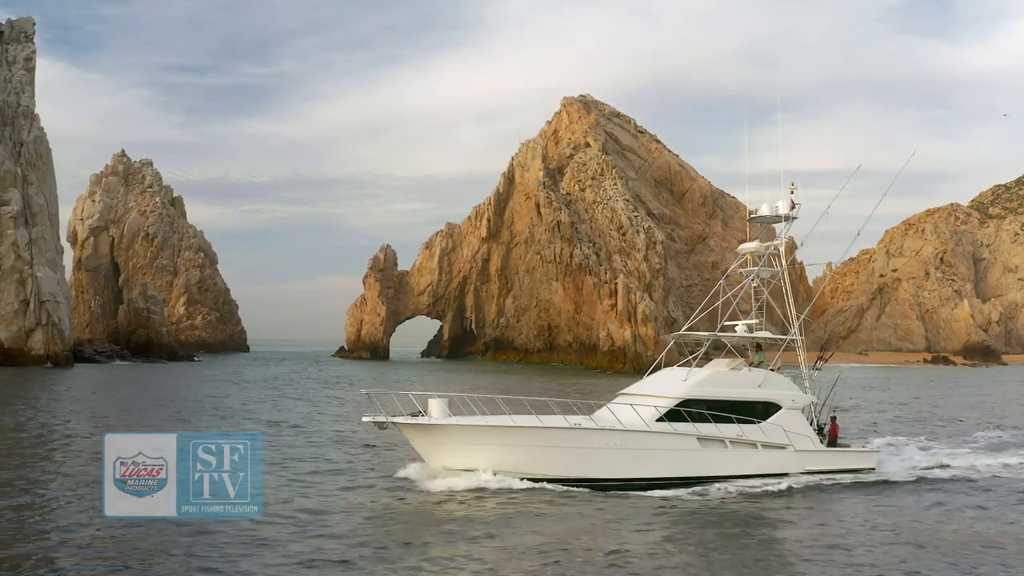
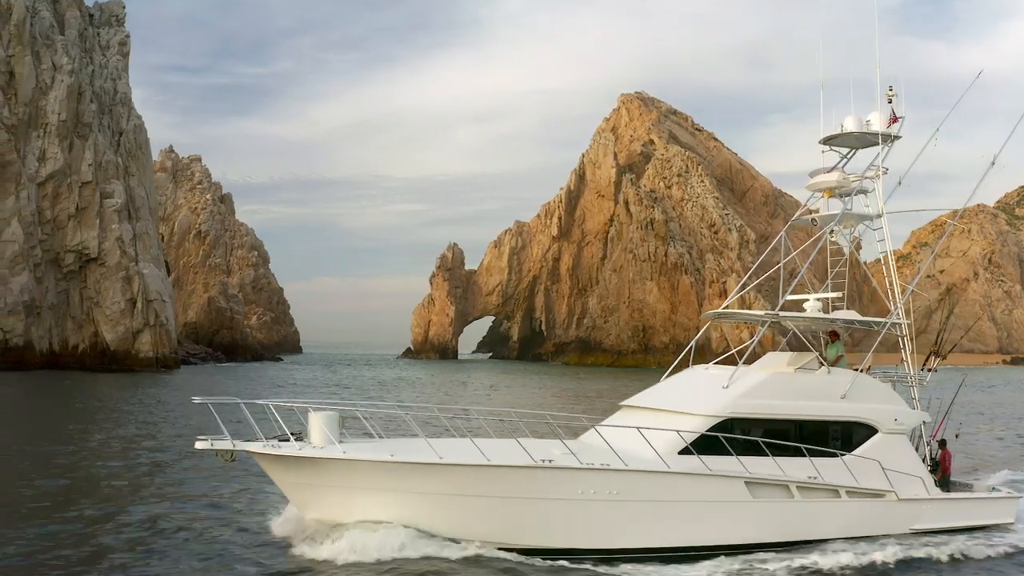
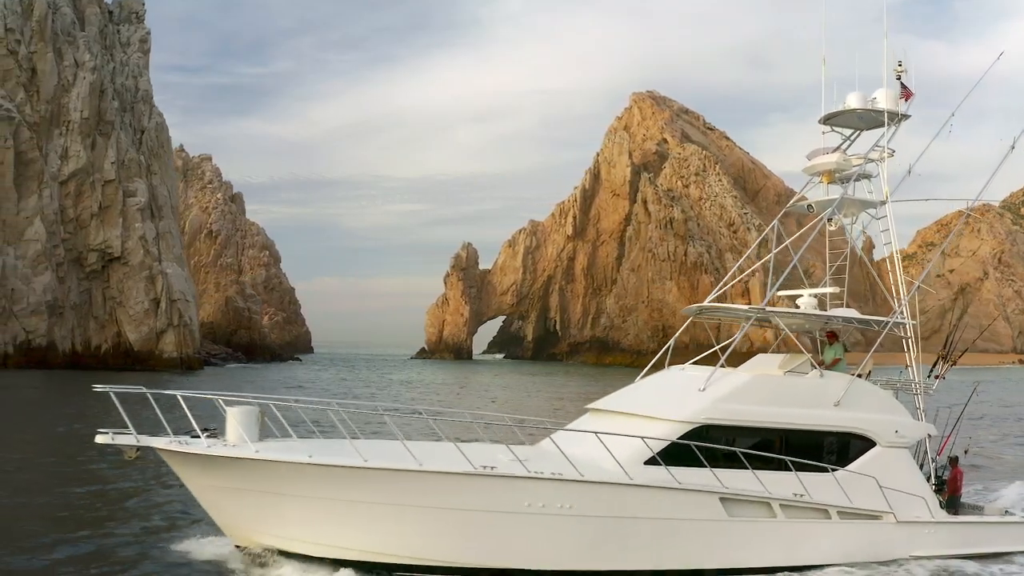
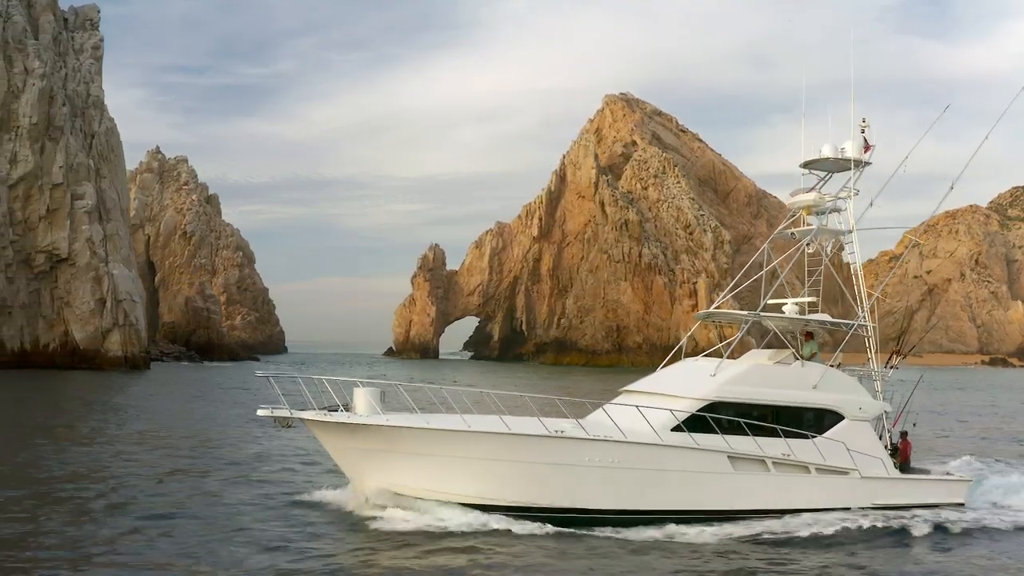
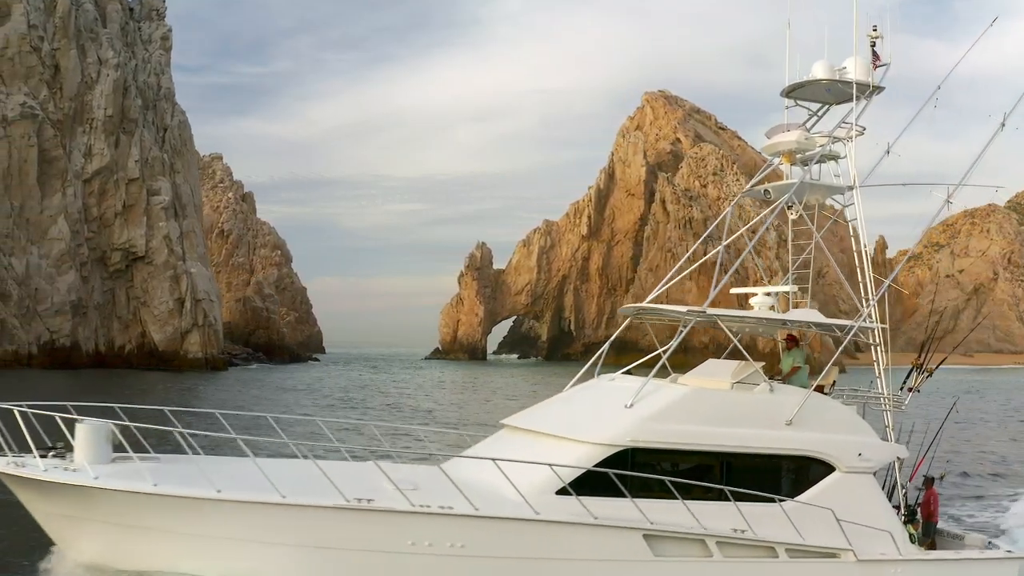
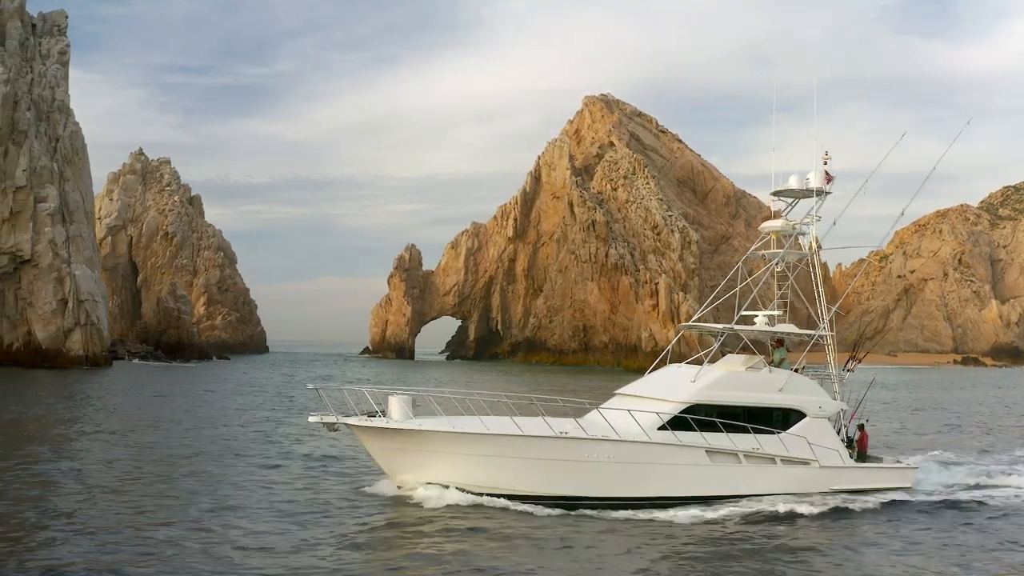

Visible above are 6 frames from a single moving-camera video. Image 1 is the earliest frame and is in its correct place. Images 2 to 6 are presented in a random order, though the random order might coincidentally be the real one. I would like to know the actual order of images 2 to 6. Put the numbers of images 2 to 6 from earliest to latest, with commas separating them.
6, 4, 2, 3, 5
